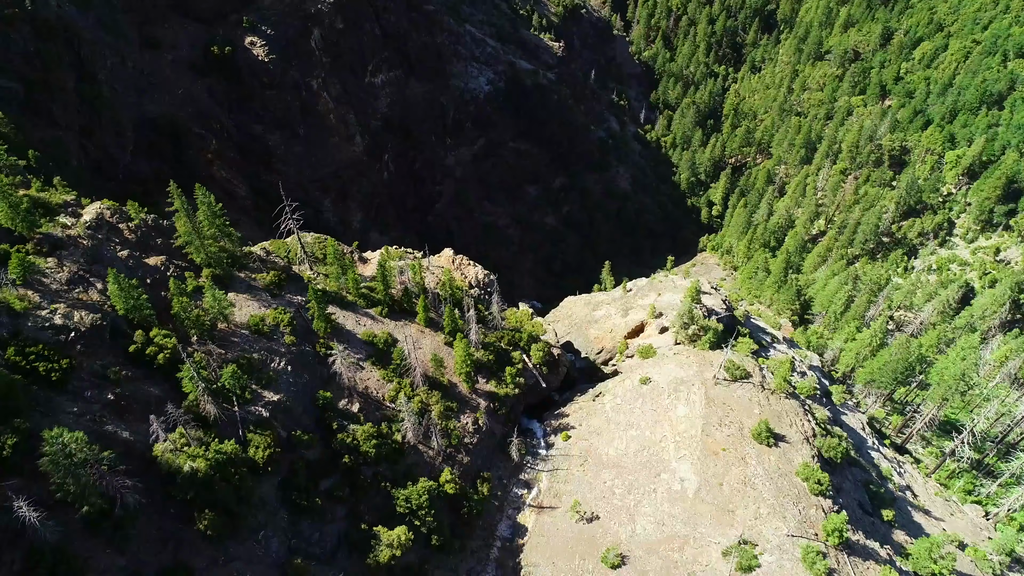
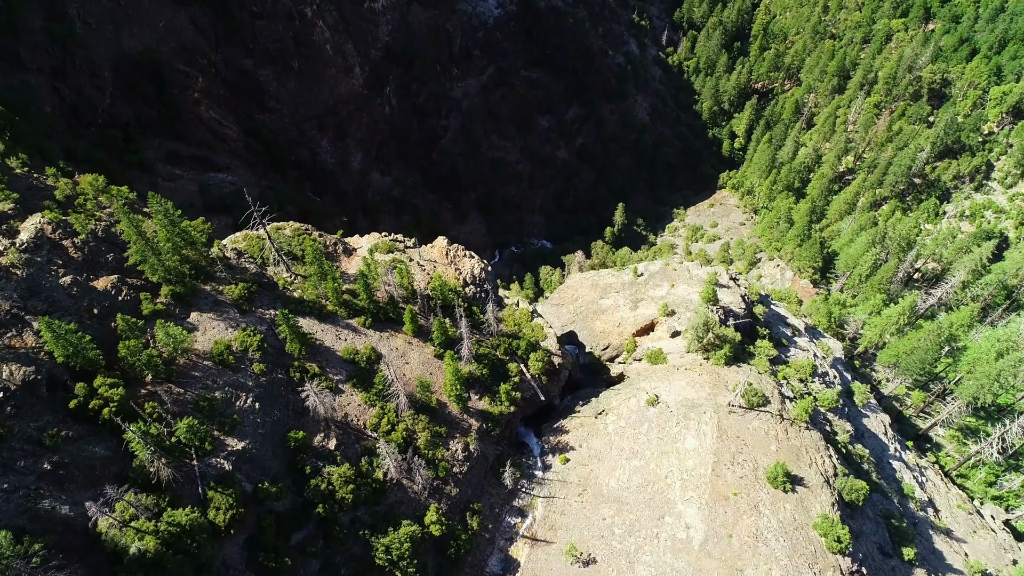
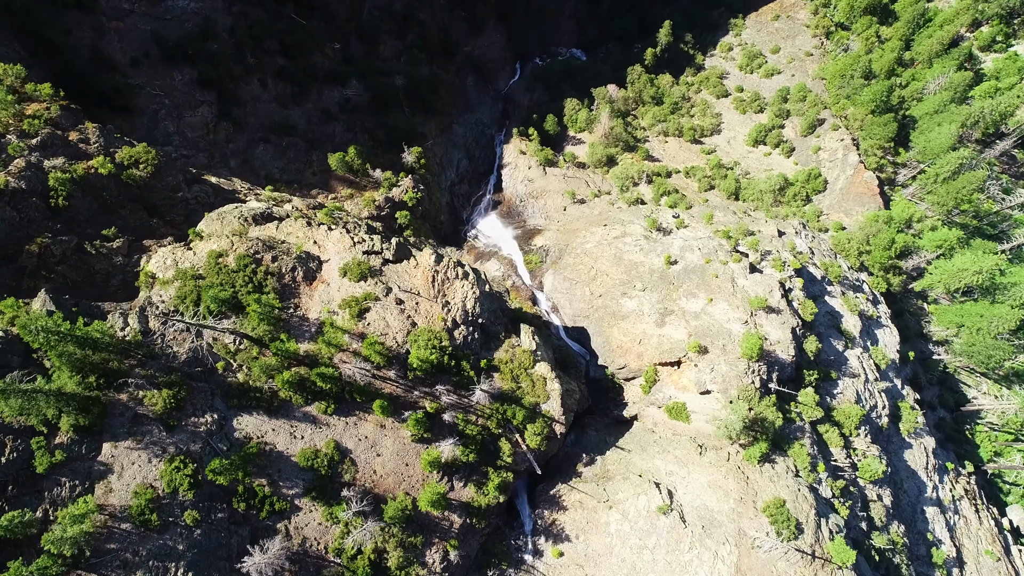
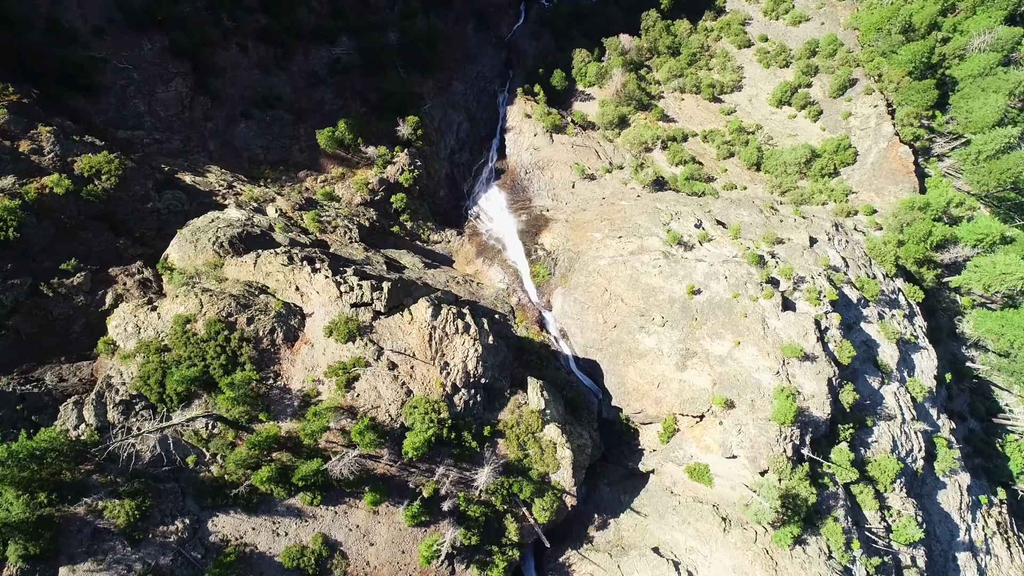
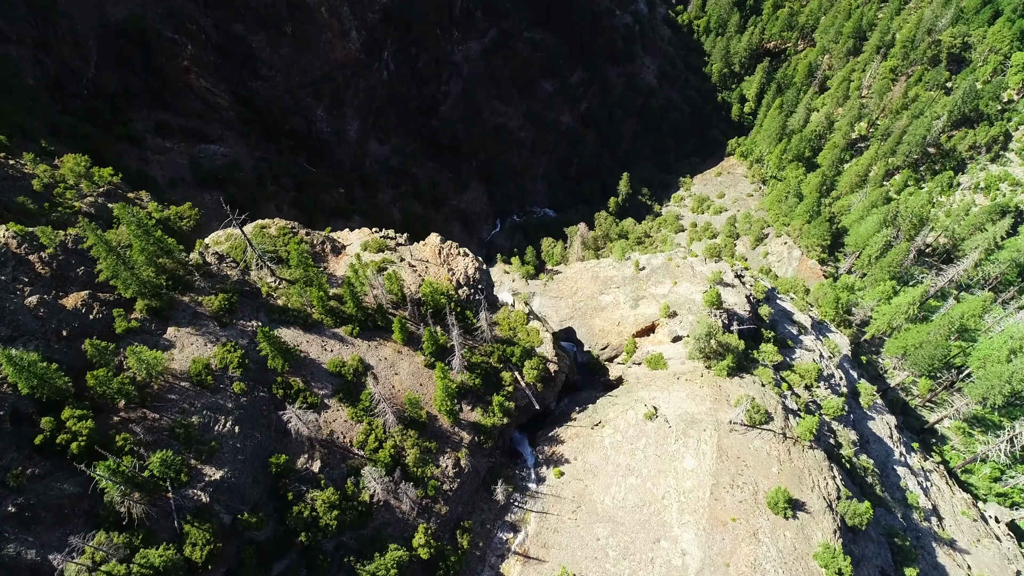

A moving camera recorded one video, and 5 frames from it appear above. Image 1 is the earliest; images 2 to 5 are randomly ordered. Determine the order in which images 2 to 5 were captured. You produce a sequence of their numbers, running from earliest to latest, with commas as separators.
2, 5, 3, 4
